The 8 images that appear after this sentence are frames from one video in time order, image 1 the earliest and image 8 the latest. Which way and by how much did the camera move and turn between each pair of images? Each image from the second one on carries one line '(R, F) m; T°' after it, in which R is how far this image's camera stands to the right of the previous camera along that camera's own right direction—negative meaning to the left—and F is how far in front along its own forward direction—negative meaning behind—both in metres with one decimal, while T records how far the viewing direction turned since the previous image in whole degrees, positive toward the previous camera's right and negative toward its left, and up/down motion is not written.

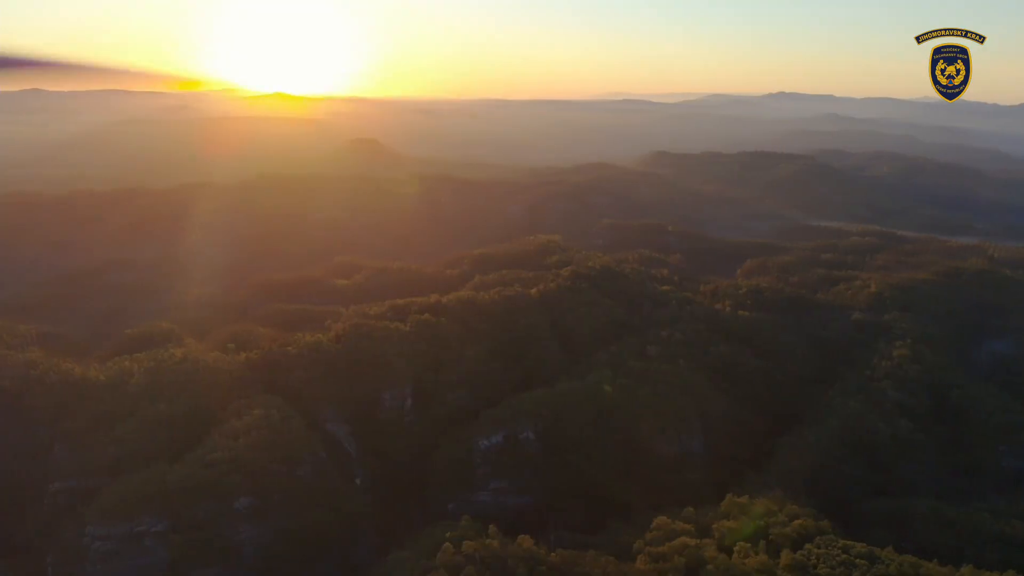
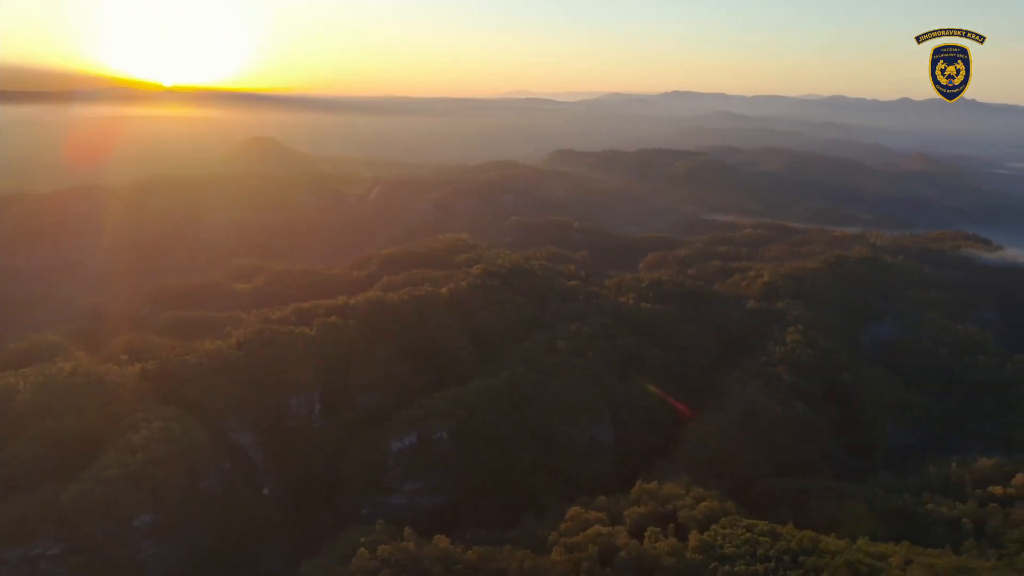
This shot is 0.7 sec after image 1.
(+2.8, -0.3) m; +2°
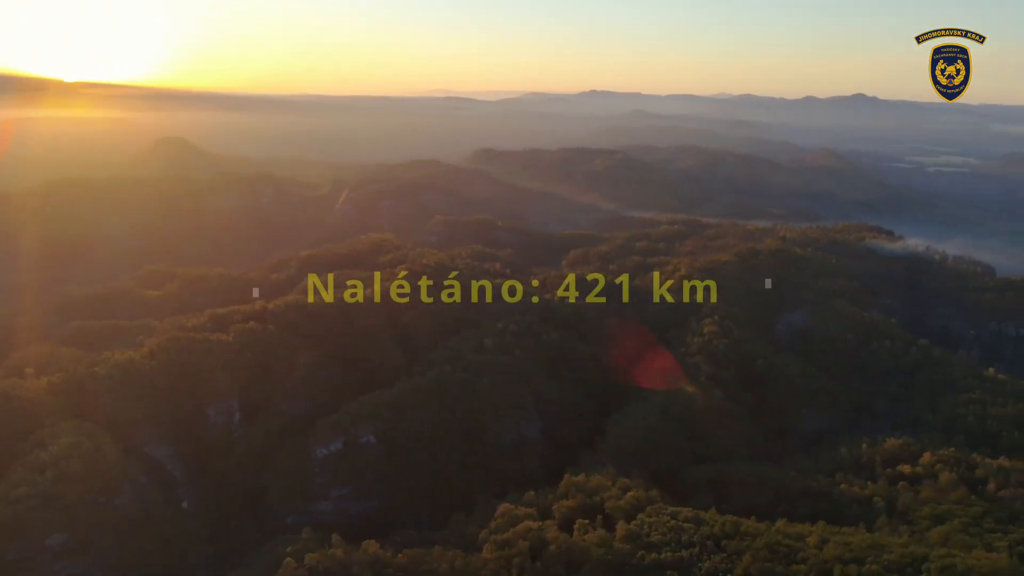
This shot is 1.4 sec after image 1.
(+0.4, -0.1) m; +5°
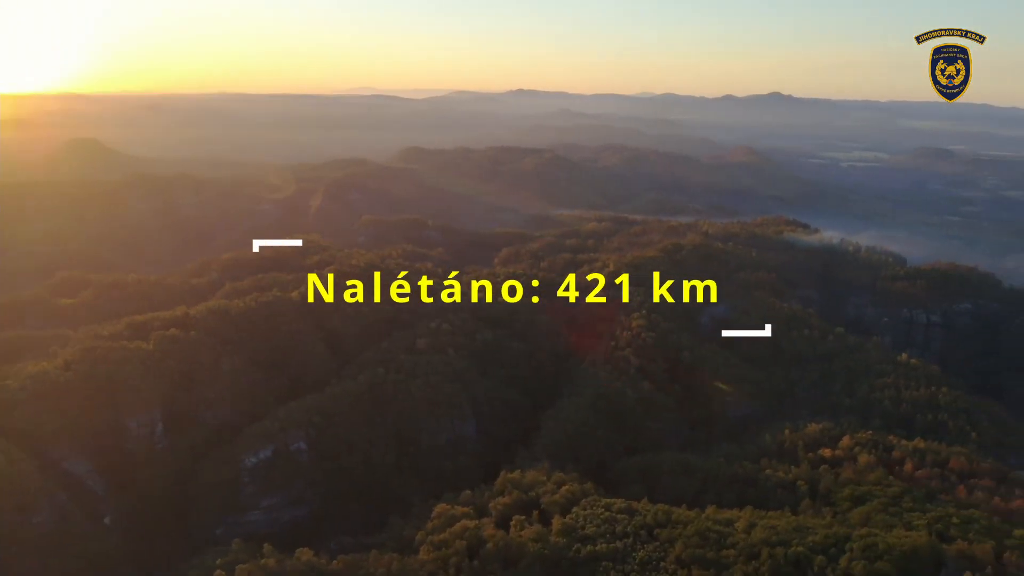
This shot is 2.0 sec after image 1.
(+0.2, 0.0) m; +5°
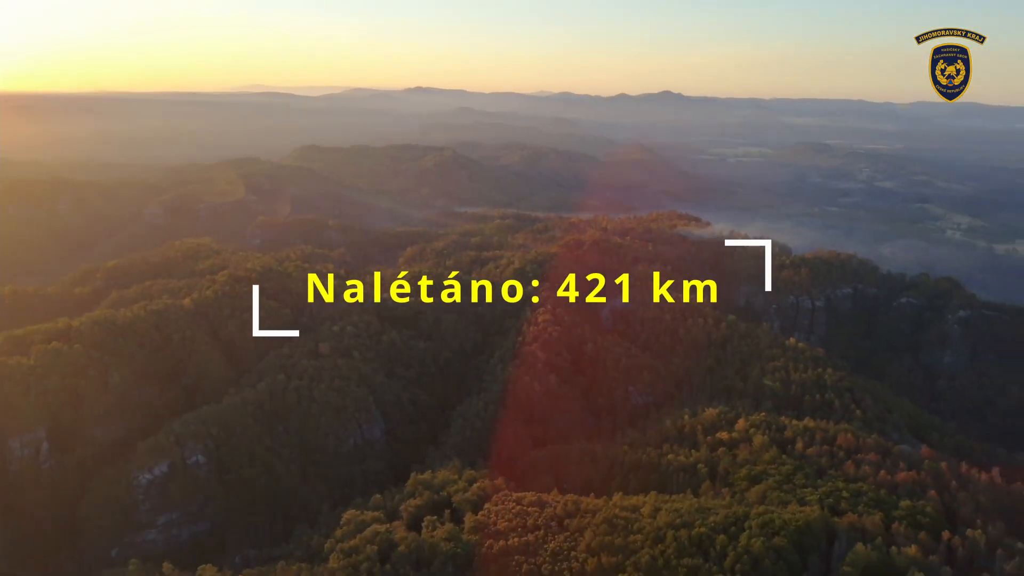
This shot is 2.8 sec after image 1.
(+0.1, 0.0) m; +7°
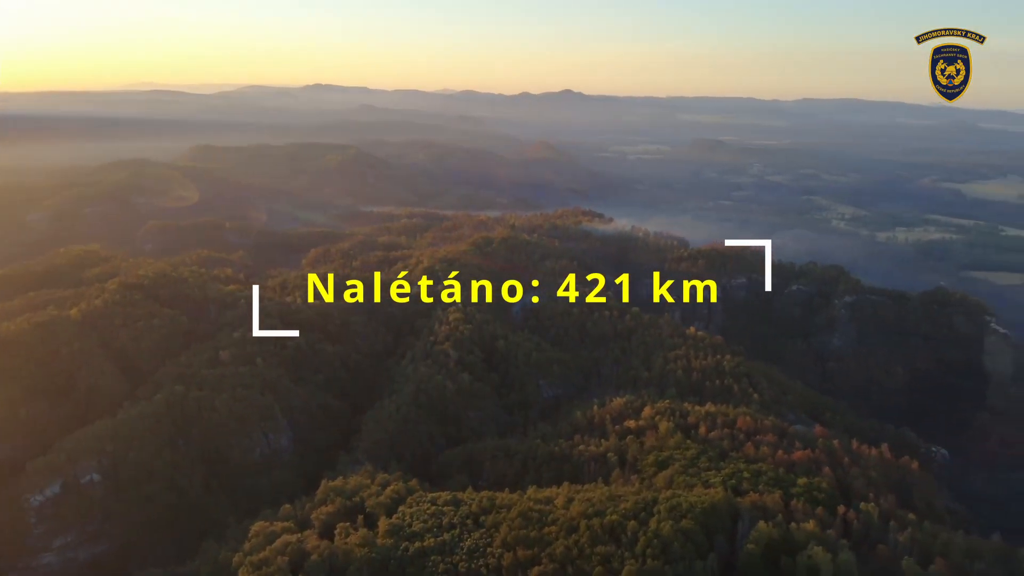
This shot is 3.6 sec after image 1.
(+0.1, -0.1) m; +7°
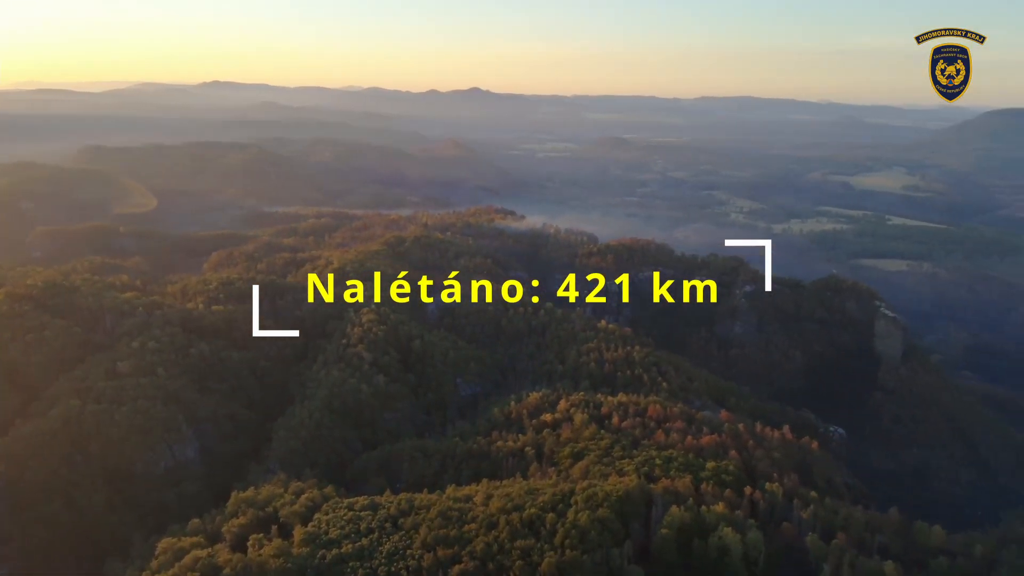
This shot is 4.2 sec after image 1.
(0.0, 0.0) m; +7°
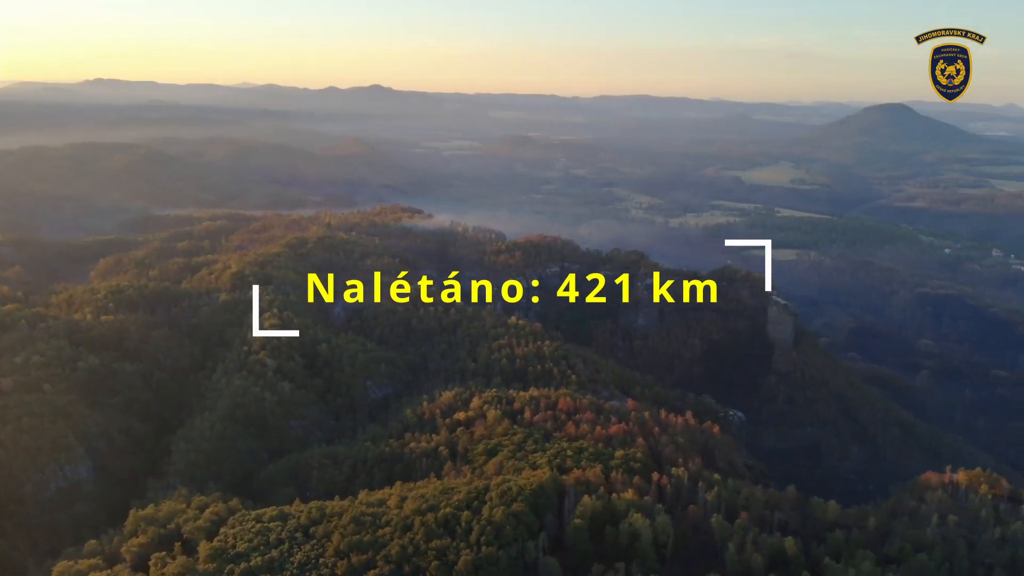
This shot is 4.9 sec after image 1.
(-0.2, -0.1) m; +7°
